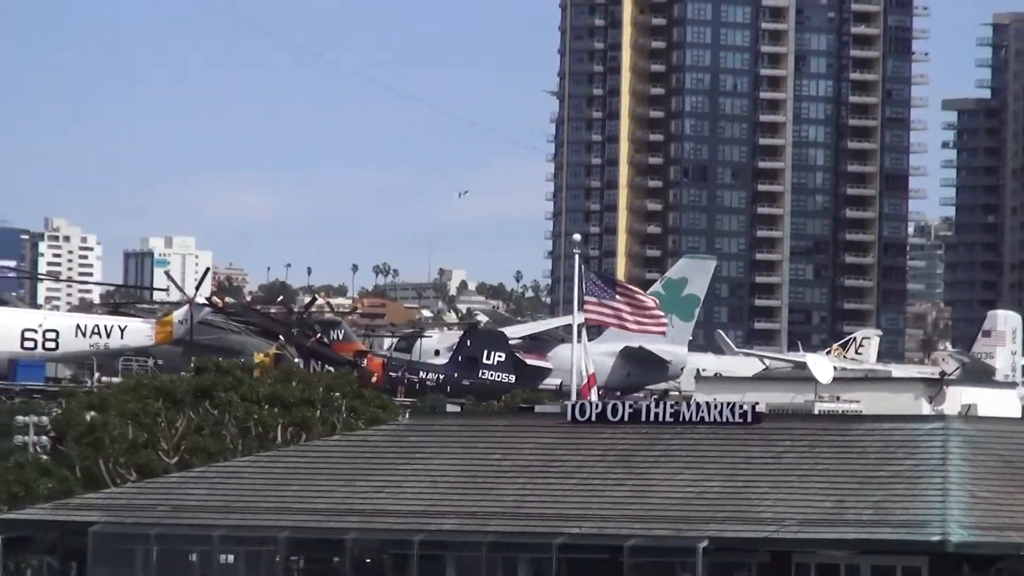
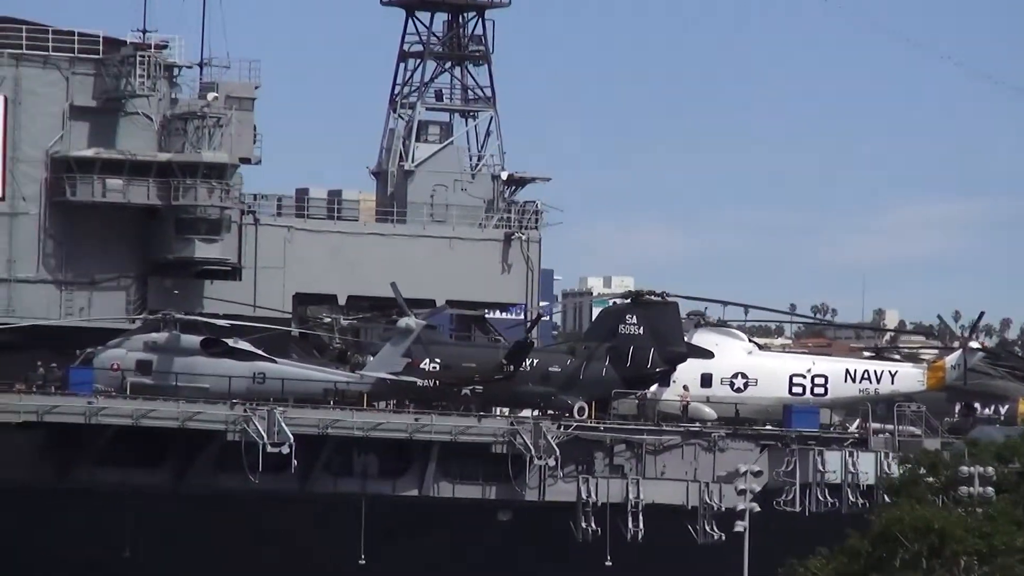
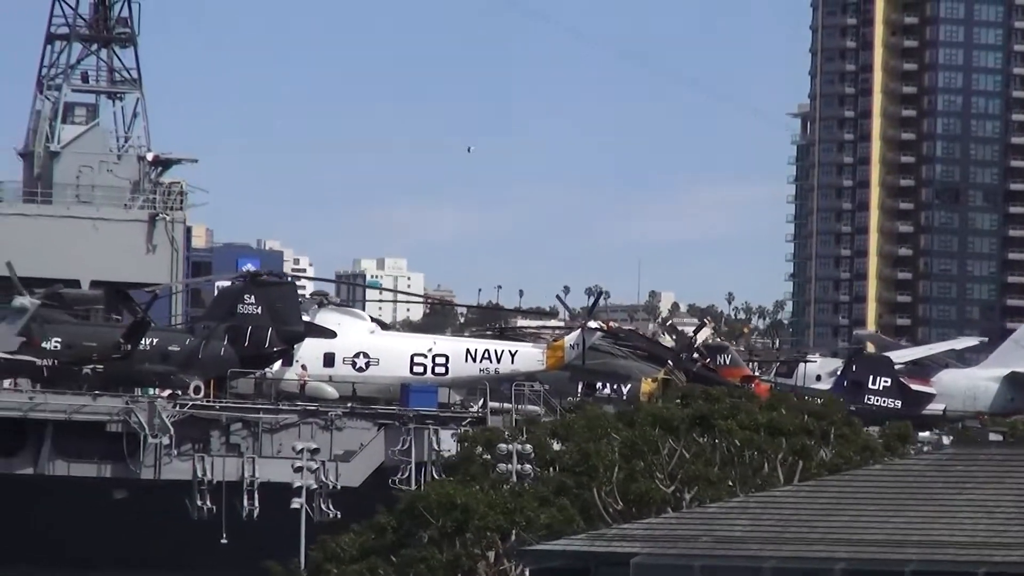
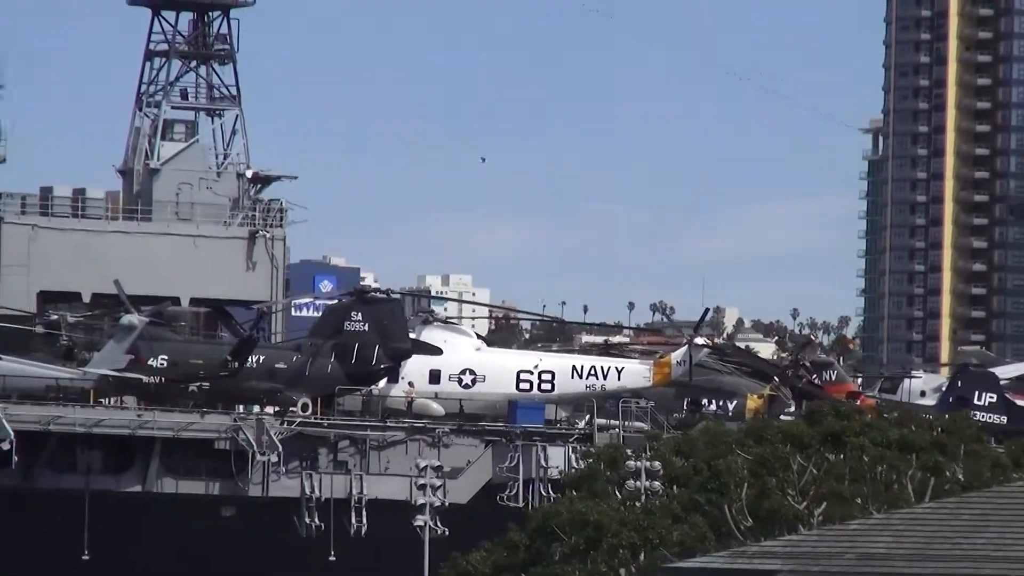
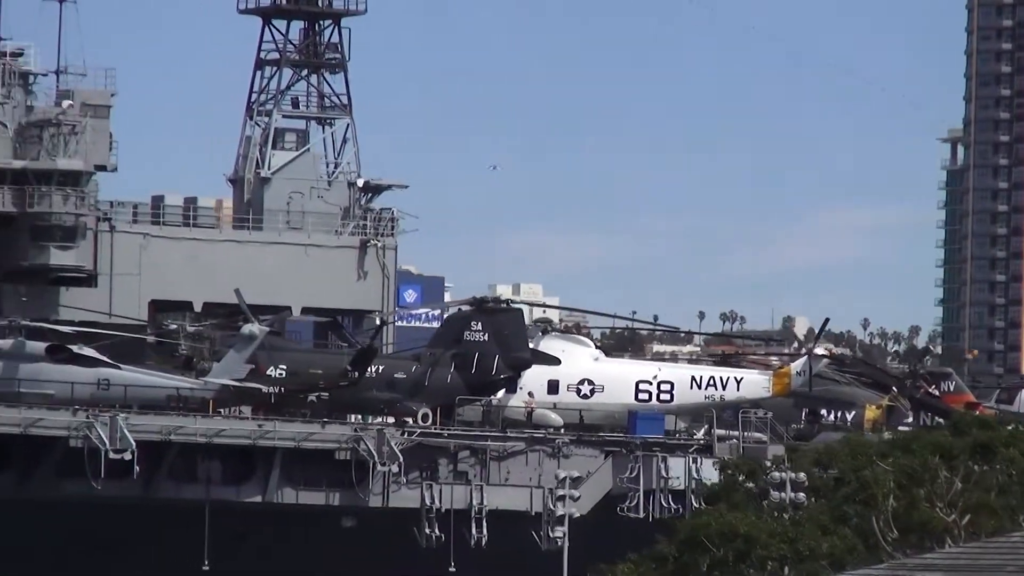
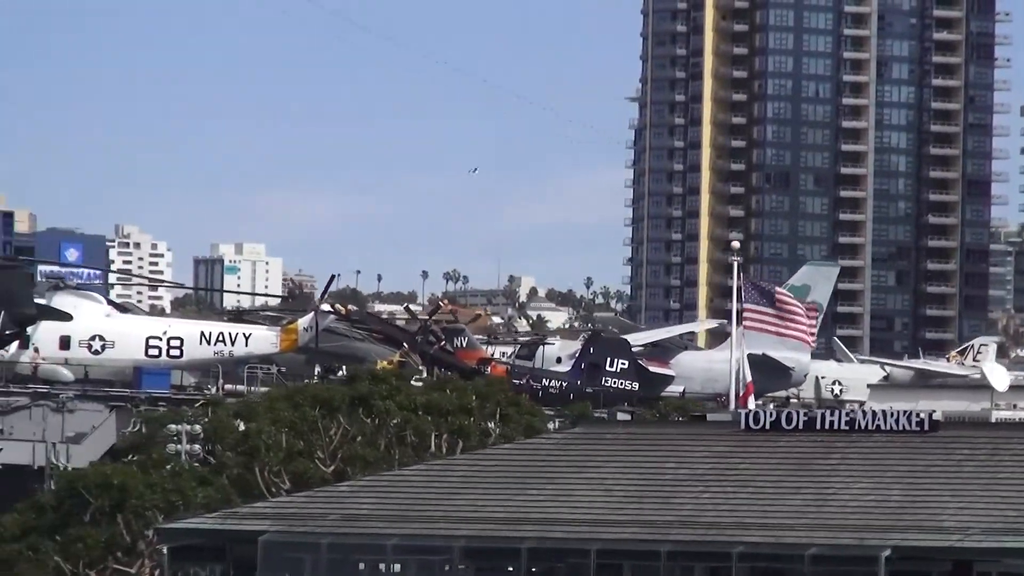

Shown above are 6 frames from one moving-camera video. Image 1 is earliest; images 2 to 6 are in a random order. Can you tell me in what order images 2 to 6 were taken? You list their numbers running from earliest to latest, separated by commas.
6, 3, 4, 5, 2
